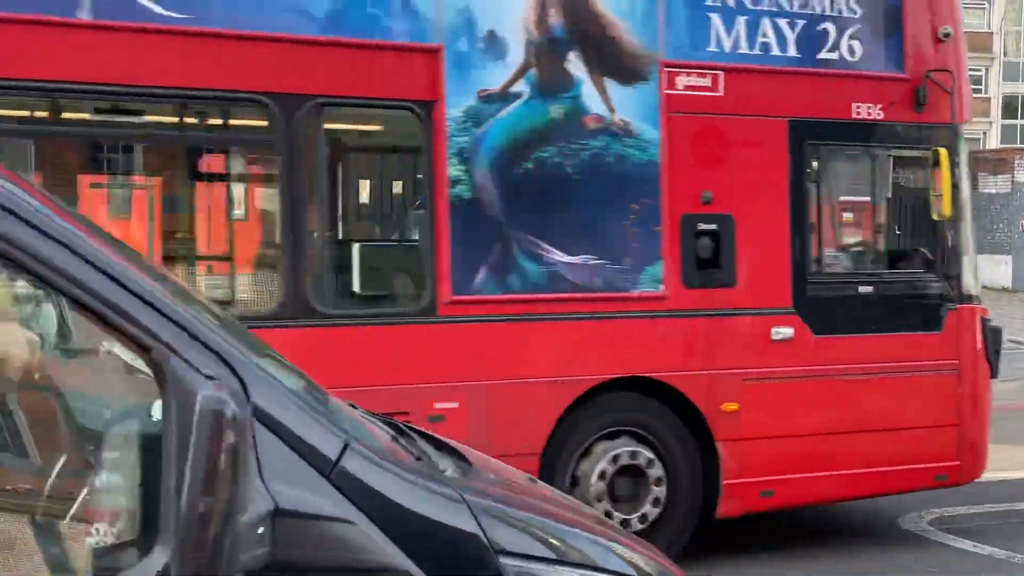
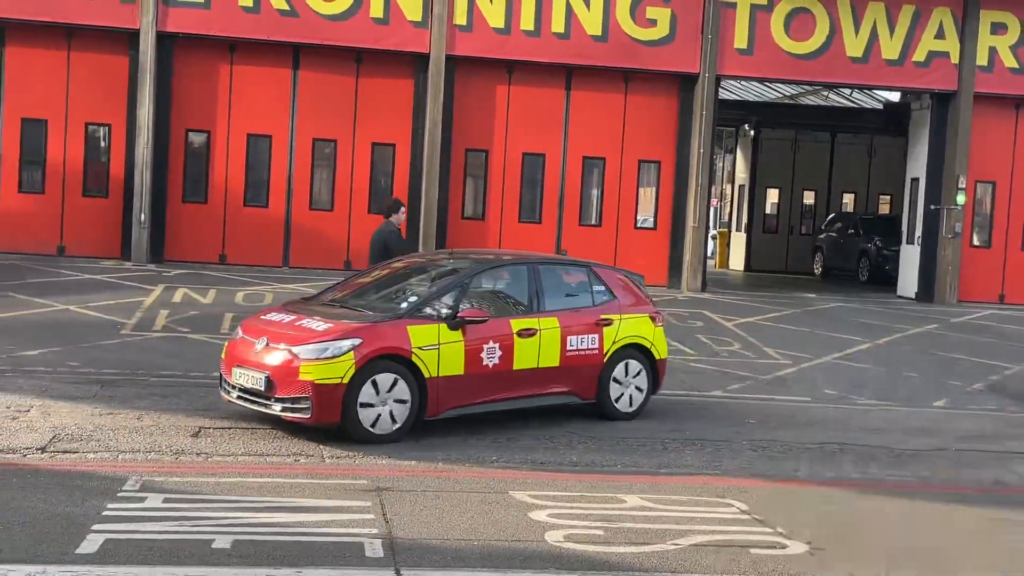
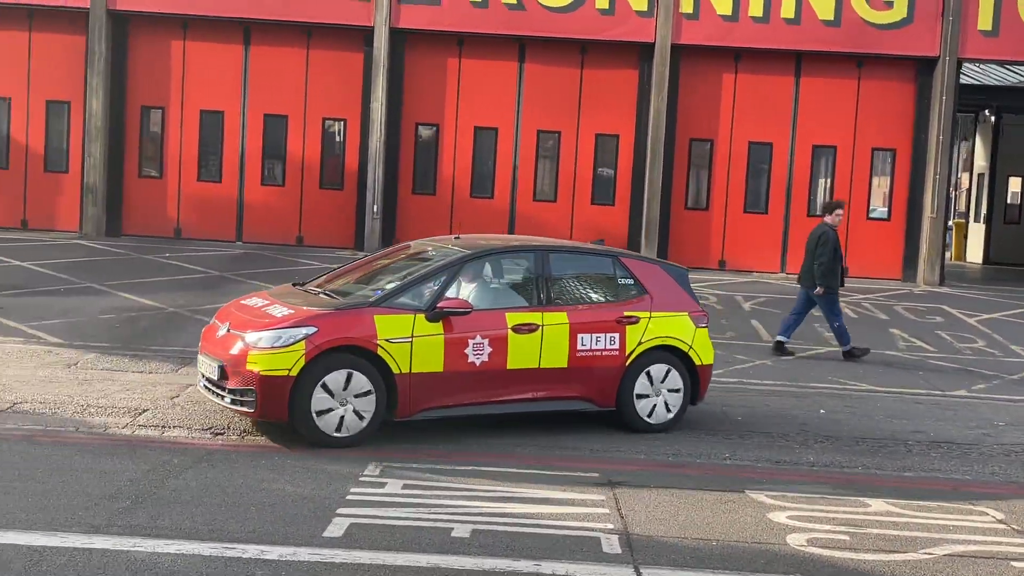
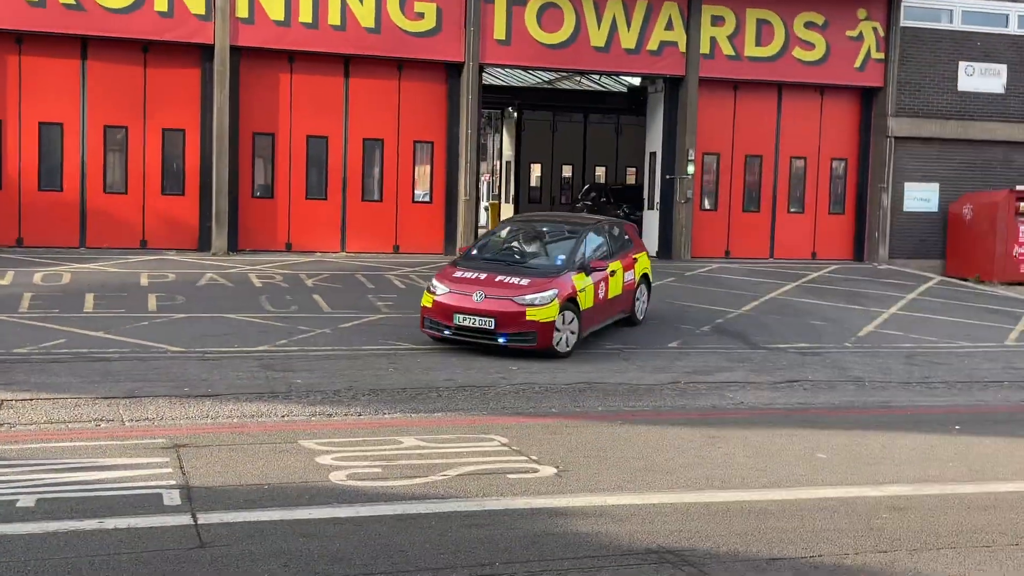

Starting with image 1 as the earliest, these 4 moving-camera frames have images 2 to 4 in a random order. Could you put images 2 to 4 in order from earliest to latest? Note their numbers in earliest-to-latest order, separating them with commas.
4, 2, 3
